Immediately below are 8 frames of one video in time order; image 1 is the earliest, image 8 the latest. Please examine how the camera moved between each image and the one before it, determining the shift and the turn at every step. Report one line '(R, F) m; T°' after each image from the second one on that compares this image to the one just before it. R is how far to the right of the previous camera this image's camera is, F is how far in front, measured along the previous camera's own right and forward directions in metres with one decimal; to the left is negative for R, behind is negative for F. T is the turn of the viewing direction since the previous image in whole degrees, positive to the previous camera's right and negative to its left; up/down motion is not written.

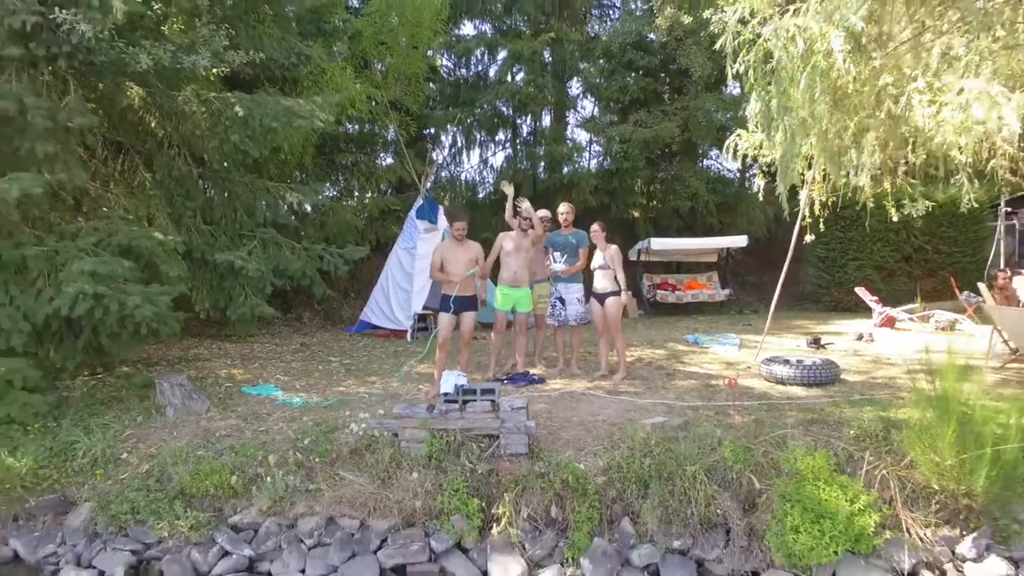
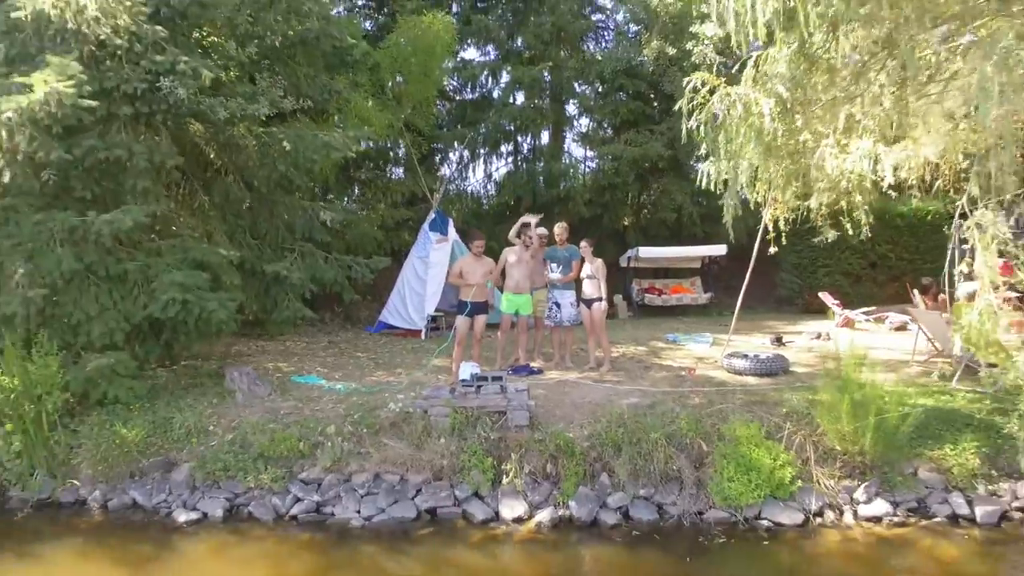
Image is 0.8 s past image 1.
(0.0, -0.9) m; 0°
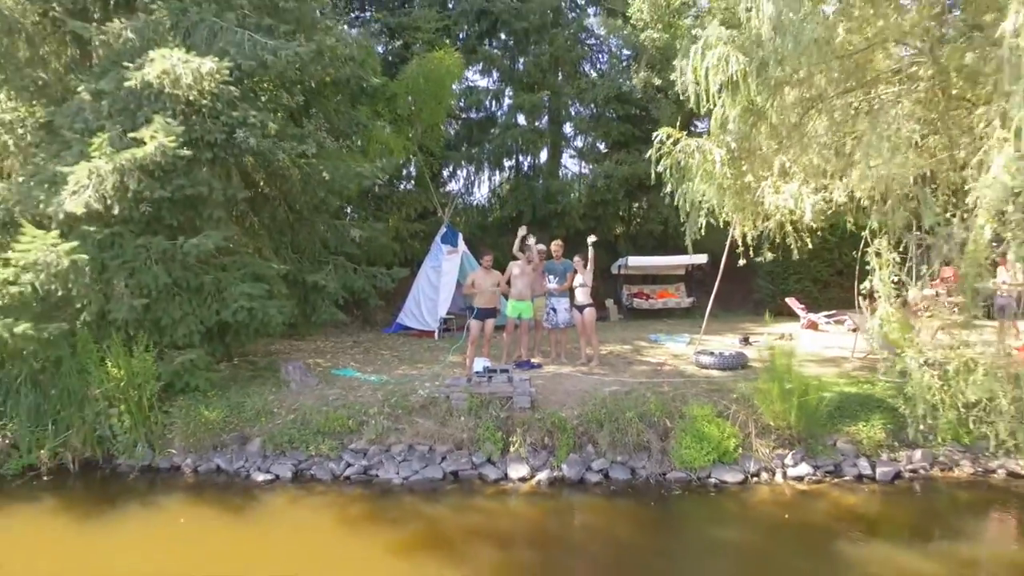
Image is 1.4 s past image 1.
(0.0, -1.1) m; 0°
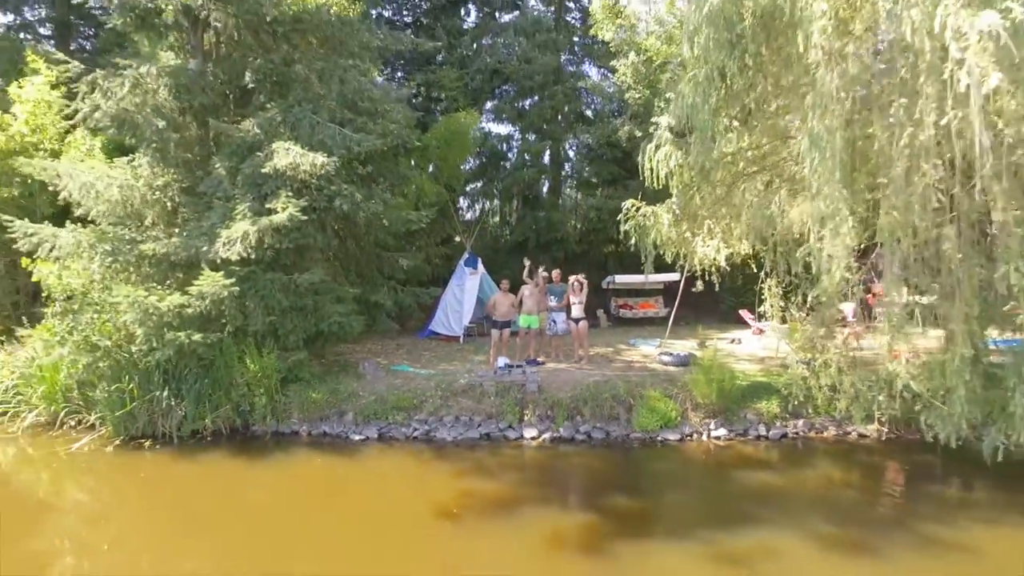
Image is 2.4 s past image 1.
(-0.1, -2.3) m; 0°
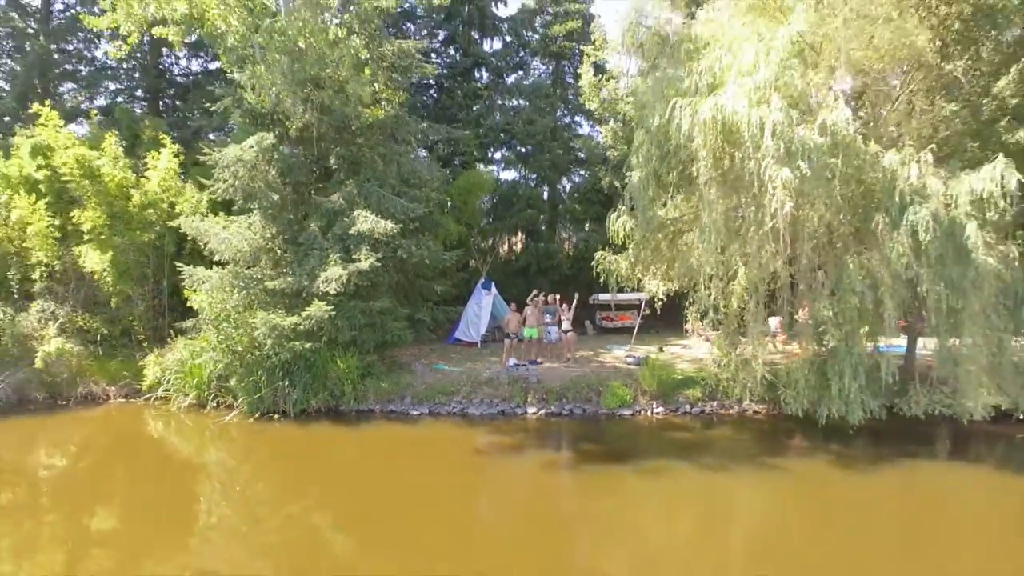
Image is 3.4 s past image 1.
(-0.1, -3.4) m; 0°
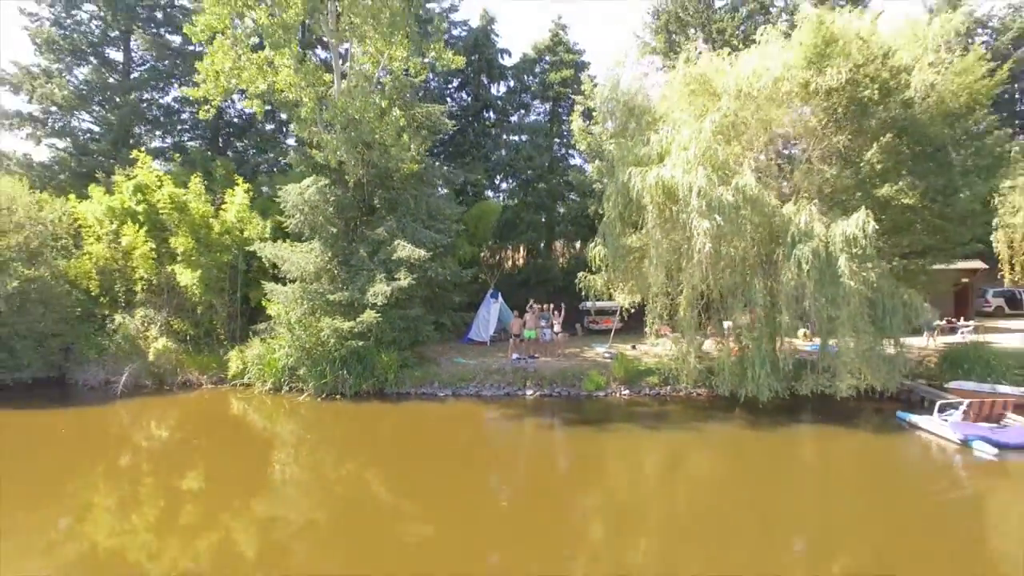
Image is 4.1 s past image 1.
(0.0, -3.4) m; 0°
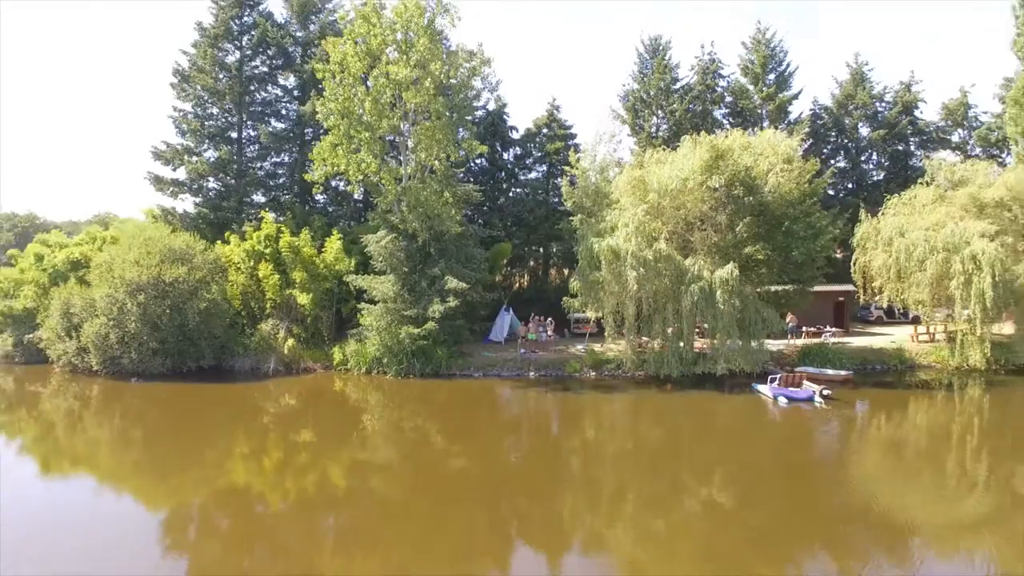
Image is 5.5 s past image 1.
(-0.3, -7.9) m; 0°
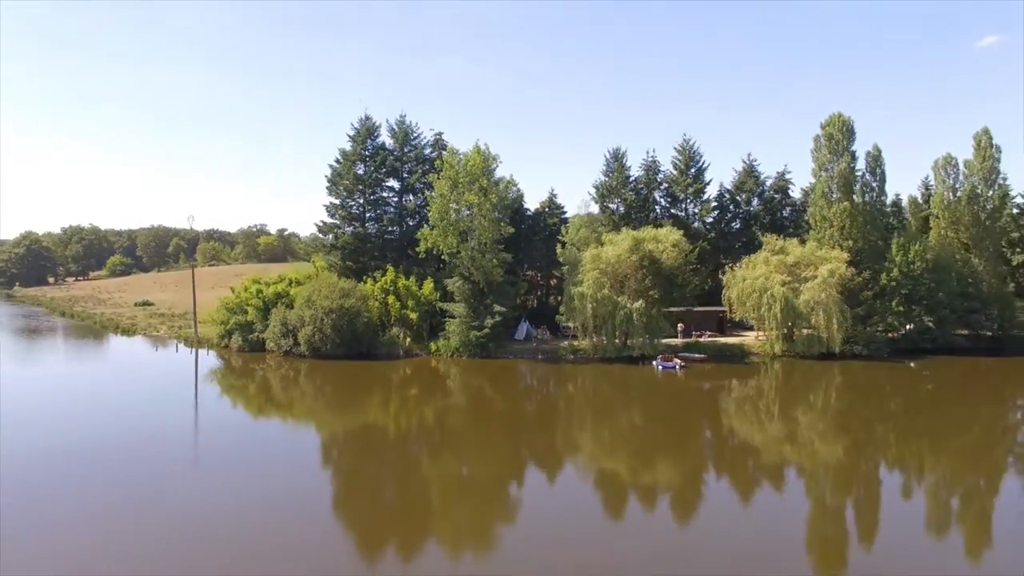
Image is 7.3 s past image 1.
(-0.8, -19.1) m; 0°
